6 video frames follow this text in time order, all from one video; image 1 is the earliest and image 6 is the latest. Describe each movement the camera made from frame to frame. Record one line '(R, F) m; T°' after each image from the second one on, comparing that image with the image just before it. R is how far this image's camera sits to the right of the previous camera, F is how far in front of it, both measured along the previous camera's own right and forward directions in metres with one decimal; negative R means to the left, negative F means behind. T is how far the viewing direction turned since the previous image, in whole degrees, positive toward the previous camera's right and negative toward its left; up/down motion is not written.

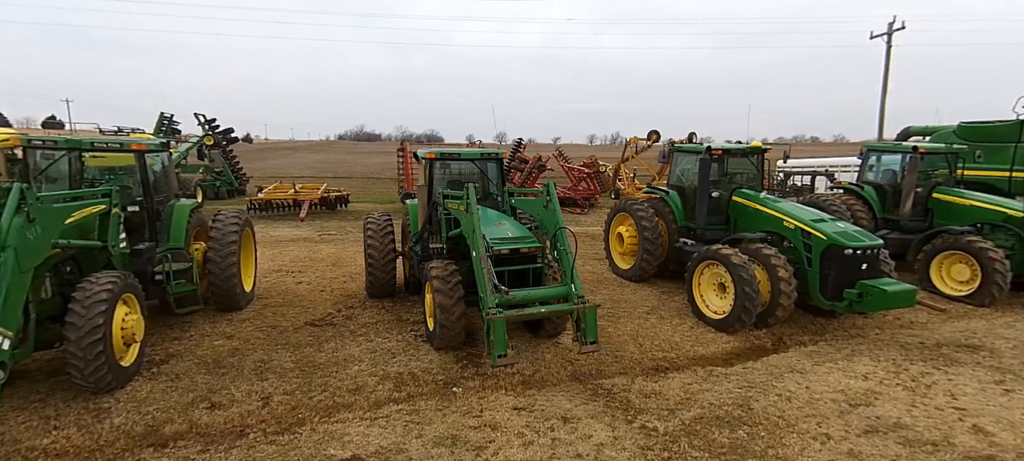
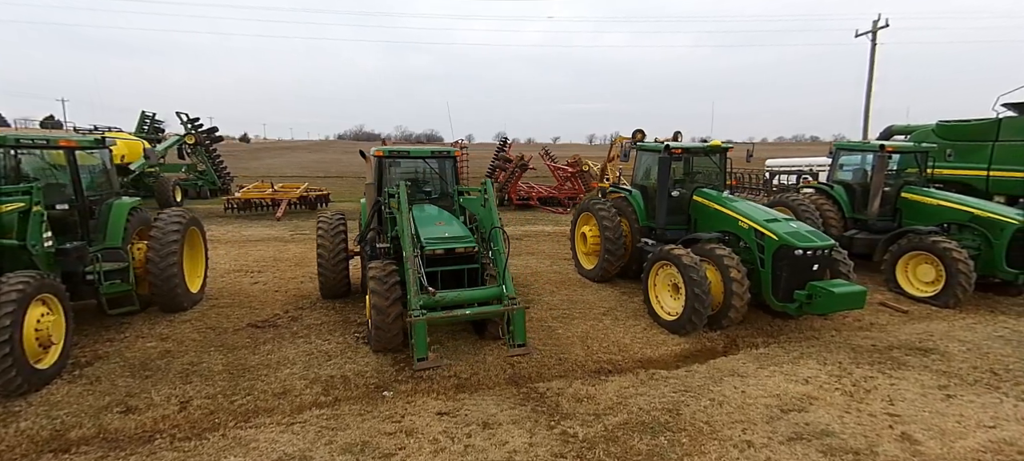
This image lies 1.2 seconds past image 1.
(+0.6, +0.1) m; 0°
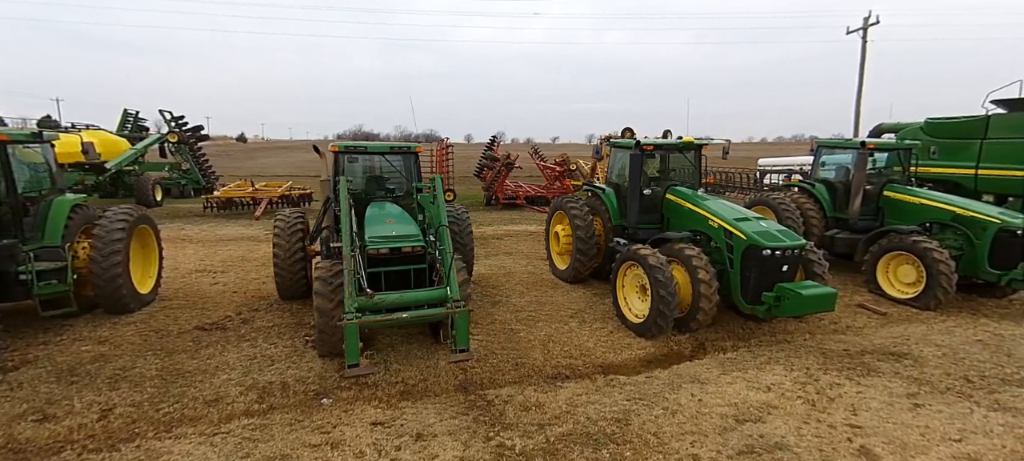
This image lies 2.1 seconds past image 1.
(+0.4, +0.2) m; 0°
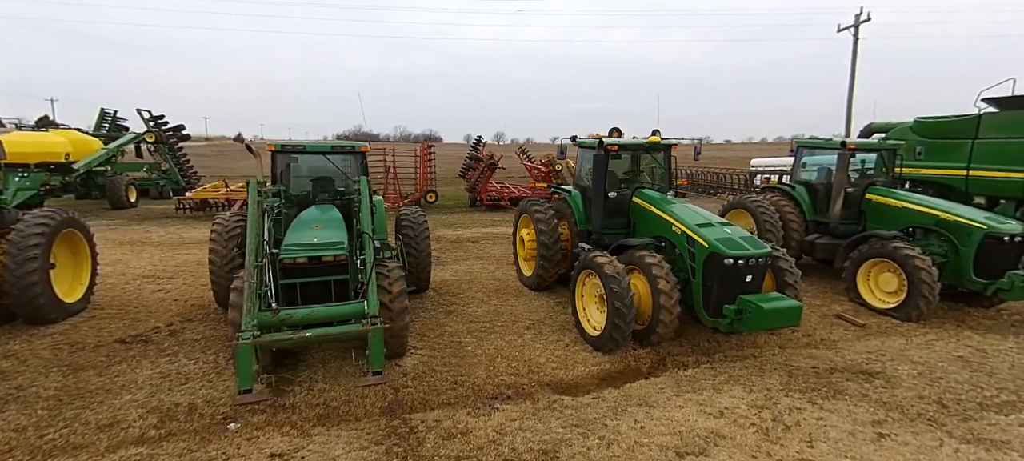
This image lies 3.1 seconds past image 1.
(+0.5, +0.4) m; 0°
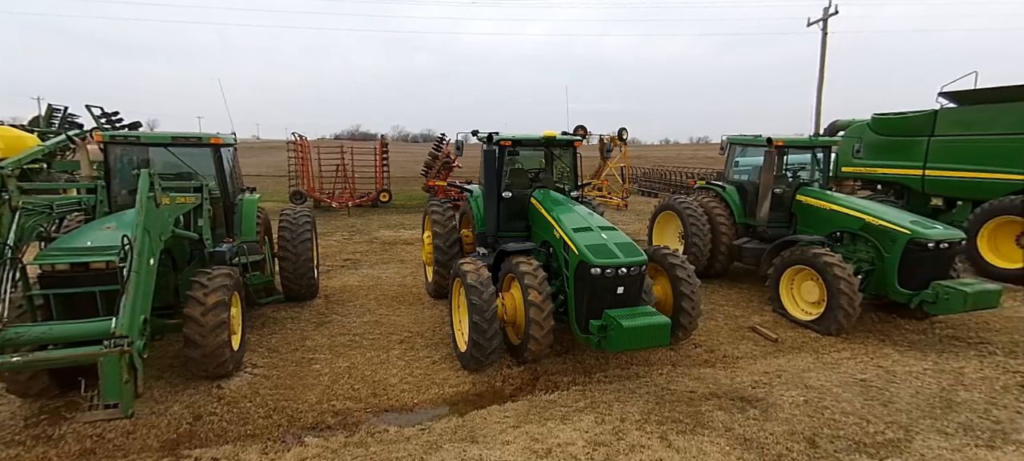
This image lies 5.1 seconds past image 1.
(+1.2, +0.6) m; 0°
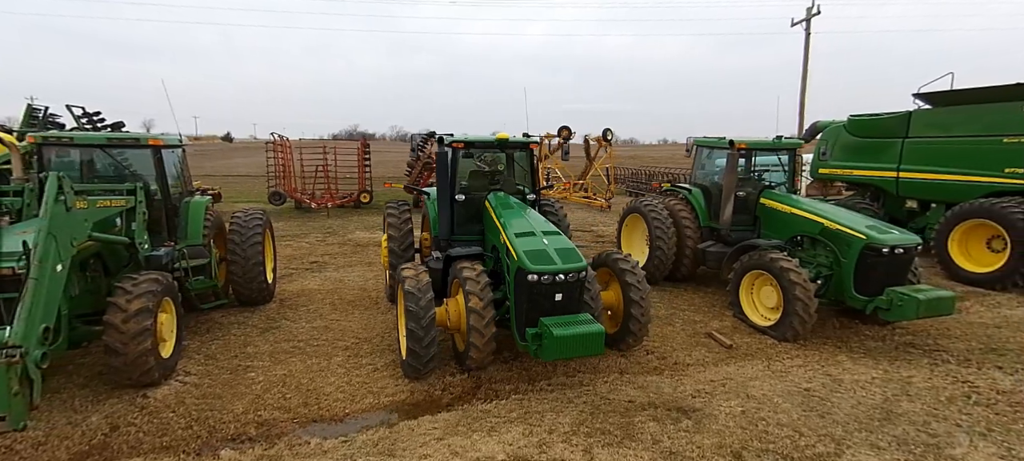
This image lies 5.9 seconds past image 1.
(+0.5, +0.1) m; 0°
